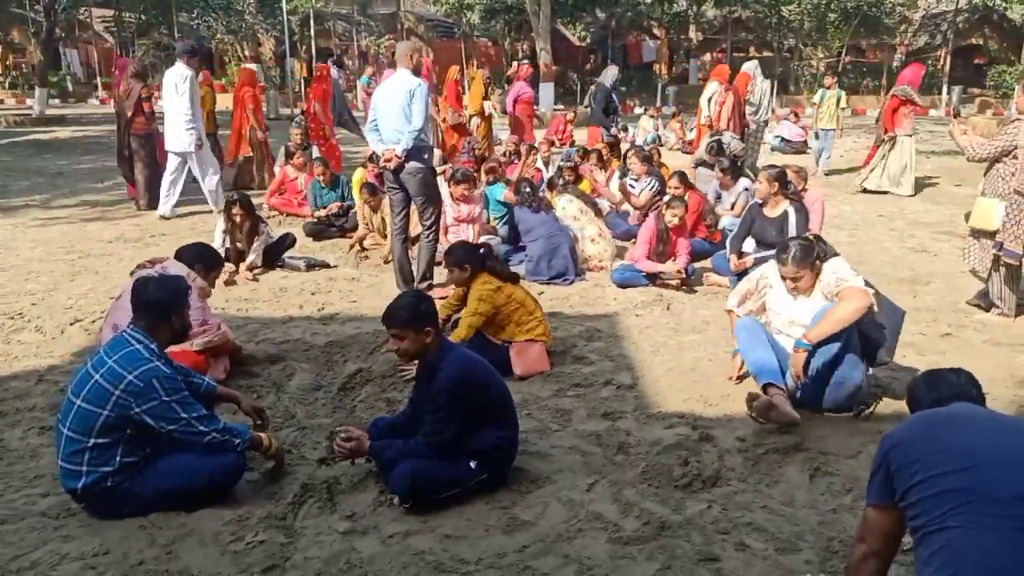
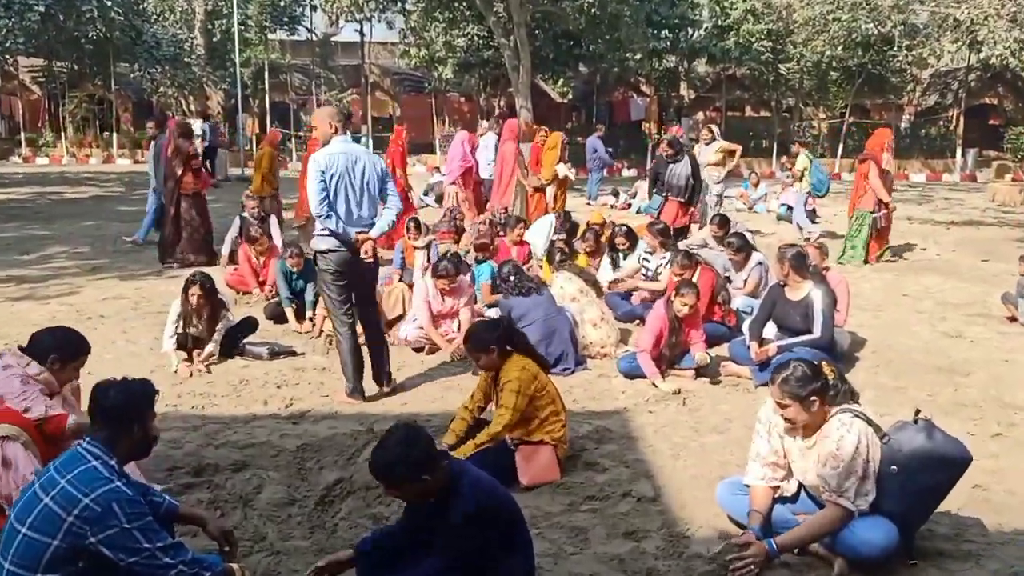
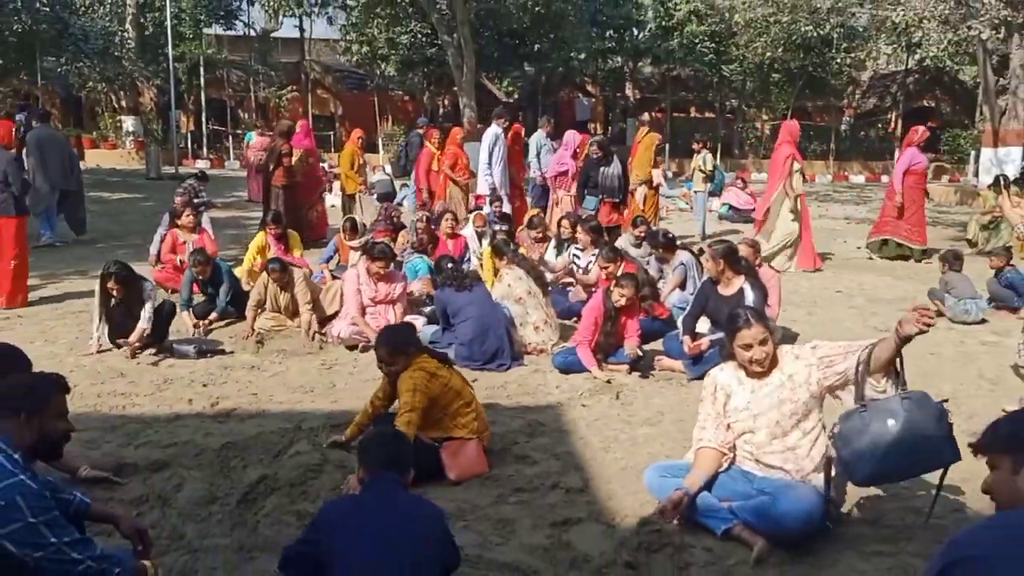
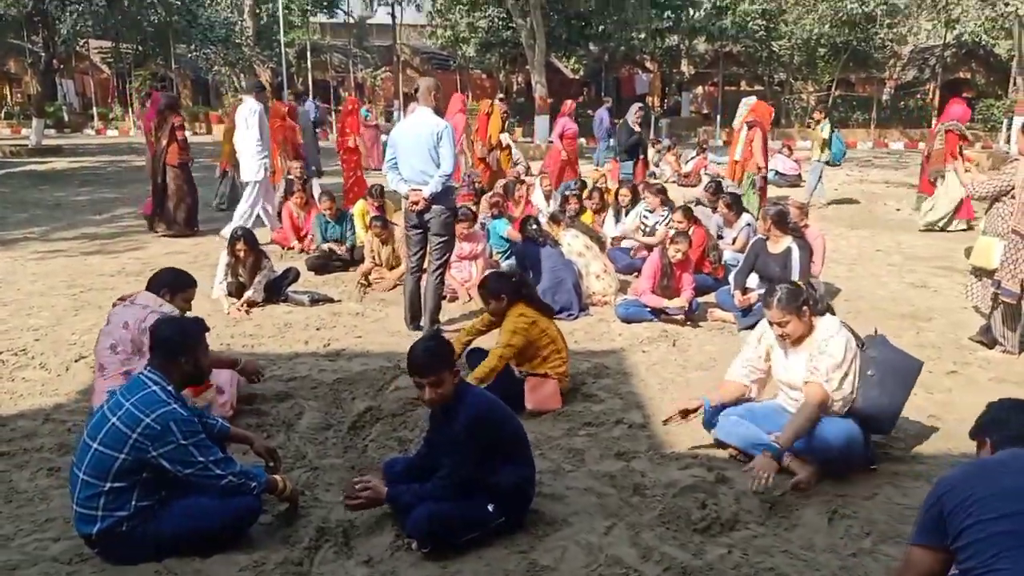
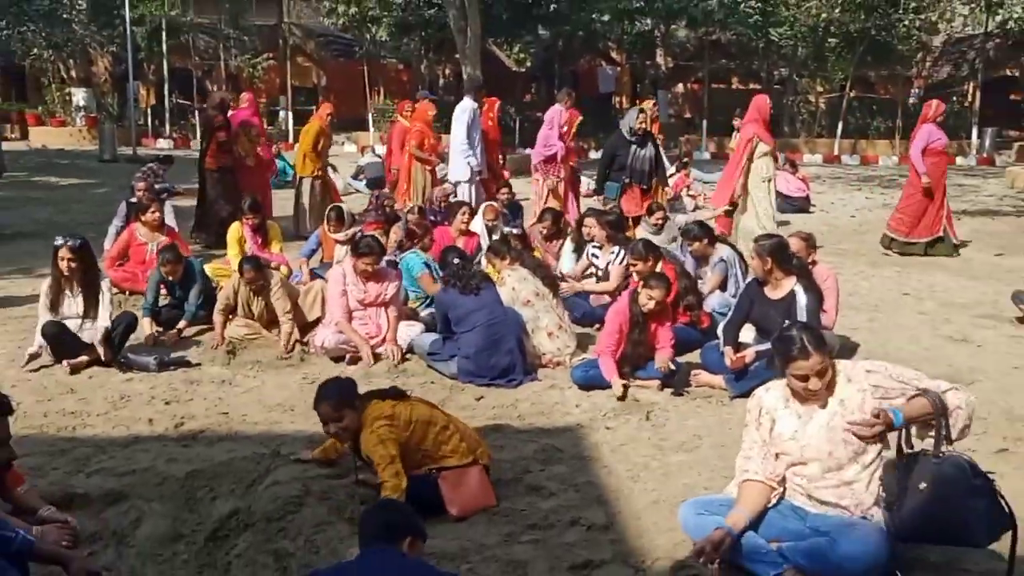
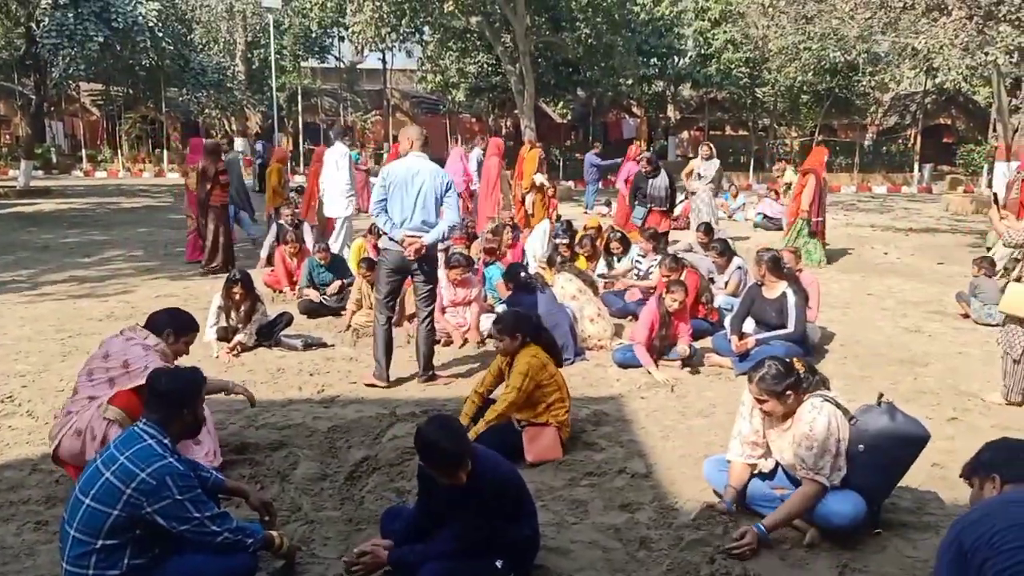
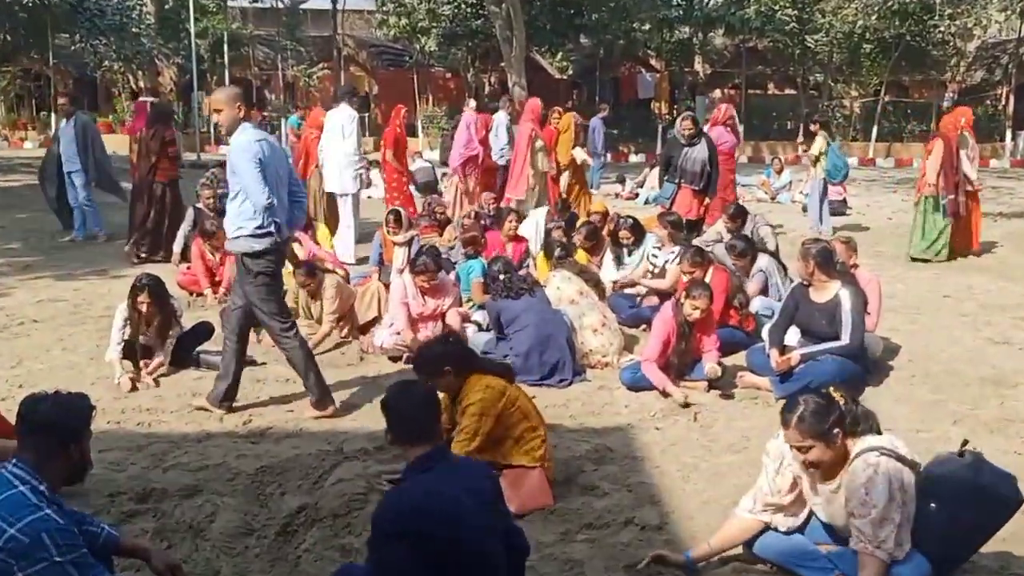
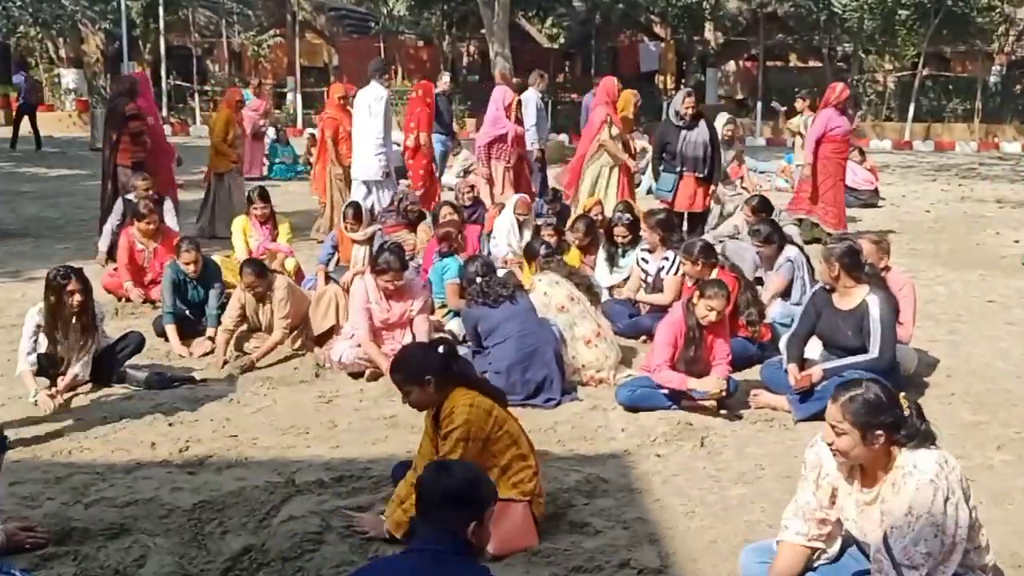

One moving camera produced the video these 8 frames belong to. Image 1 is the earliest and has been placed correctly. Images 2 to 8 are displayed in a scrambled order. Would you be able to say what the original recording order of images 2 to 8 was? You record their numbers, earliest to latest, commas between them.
4, 6, 2, 7, 8, 5, 3
